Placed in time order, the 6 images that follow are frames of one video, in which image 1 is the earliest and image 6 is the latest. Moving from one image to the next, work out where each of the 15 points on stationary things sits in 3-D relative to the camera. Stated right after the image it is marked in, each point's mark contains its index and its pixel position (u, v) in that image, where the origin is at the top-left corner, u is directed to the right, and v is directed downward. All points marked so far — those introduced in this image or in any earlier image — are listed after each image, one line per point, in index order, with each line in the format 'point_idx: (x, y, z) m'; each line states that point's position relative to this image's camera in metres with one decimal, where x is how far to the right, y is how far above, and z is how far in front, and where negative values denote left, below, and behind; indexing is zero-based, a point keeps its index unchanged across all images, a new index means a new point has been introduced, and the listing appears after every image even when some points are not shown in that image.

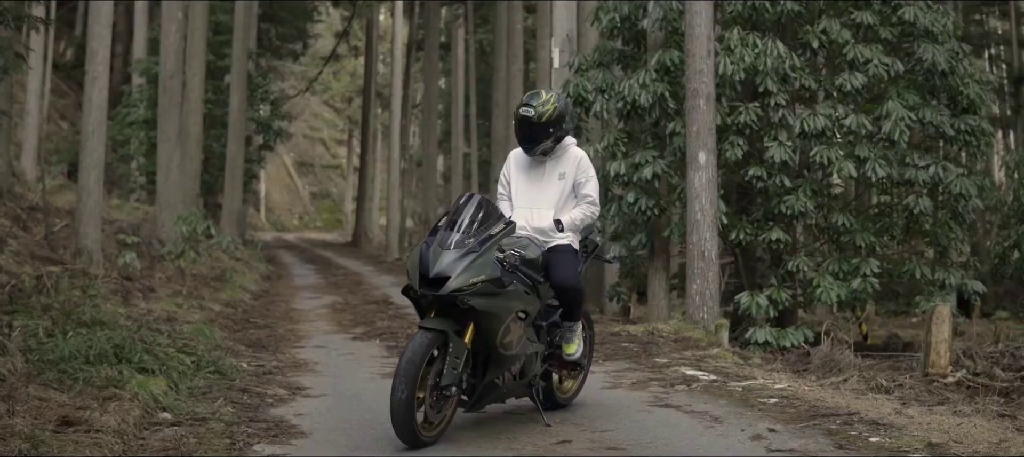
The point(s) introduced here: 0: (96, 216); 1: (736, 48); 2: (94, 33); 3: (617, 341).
0: (-3.2, +0.1, +12.2) m
1: (+1.7, +1.3, +11.7) m
2: (-3.2, +1.5, +12.1) m
3: (+0.7, -0.7, +10.3) m
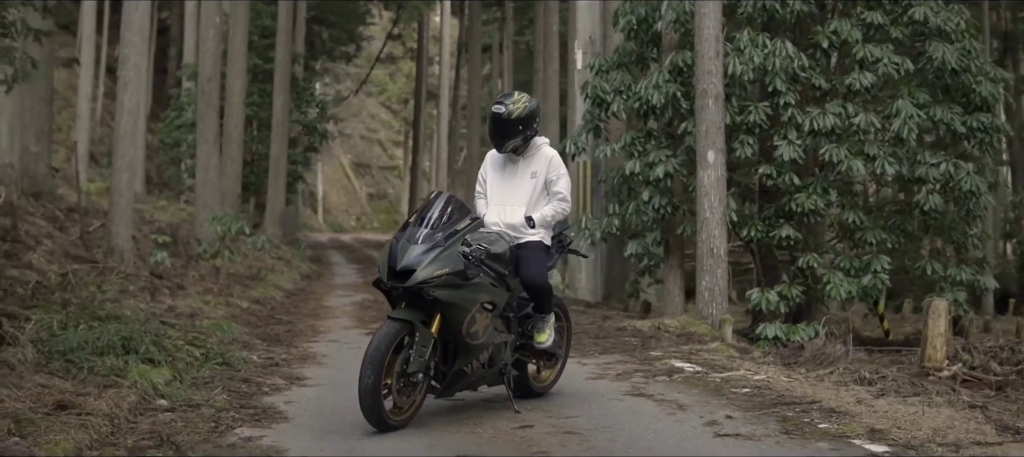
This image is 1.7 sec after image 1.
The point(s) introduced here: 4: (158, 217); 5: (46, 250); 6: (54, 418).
0: (-3.1, +0.1, +12.6) m
1: (+1.8, +1.4, +11.9) m
2: (-3.1, +1.5, +12.5) m
3: (+0.7, -0.7, +10.6) m
4: (-4.2, +0.1, +18.5) m
5: (-3.5, -0.2, +11.8) m
6: (-1.8, -0.7, +6.1) m
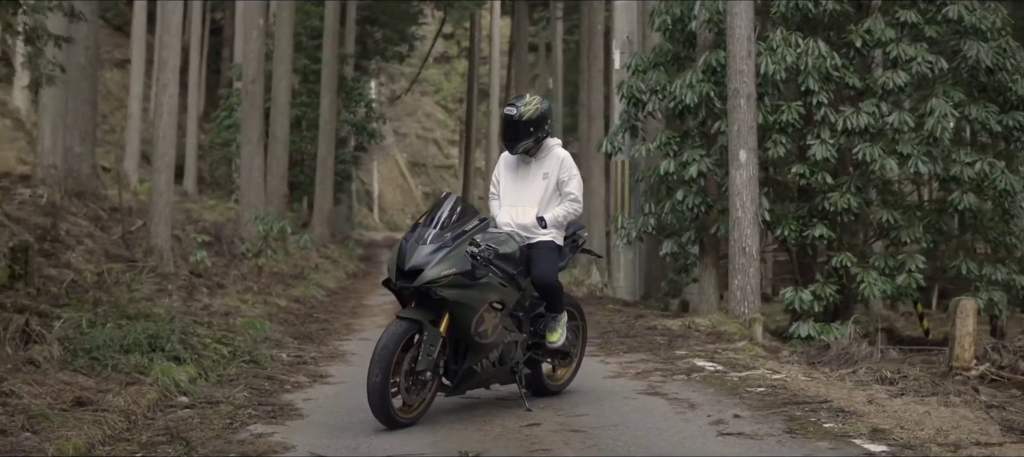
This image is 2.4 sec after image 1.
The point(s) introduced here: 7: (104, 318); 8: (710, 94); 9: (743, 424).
0: (-2.8, +0.1, +12.8) m
1: (+2.0, +1.4, +11.9) m
2: (-2.8, +1.5, +12.7) m
3: (+0.9, -0.7, +10.6) m
4: (-3.7, +0.1, +18.7) m
5: (-3.2, -0.2, +12.0) m
6: (-1.8, -0.7, +6.2) m
7: (-2.3, -0.5, +8.7) m
8: (+1.6, +1.1, +12.4) m
9: (+0.9, -0.8, +6.3) m
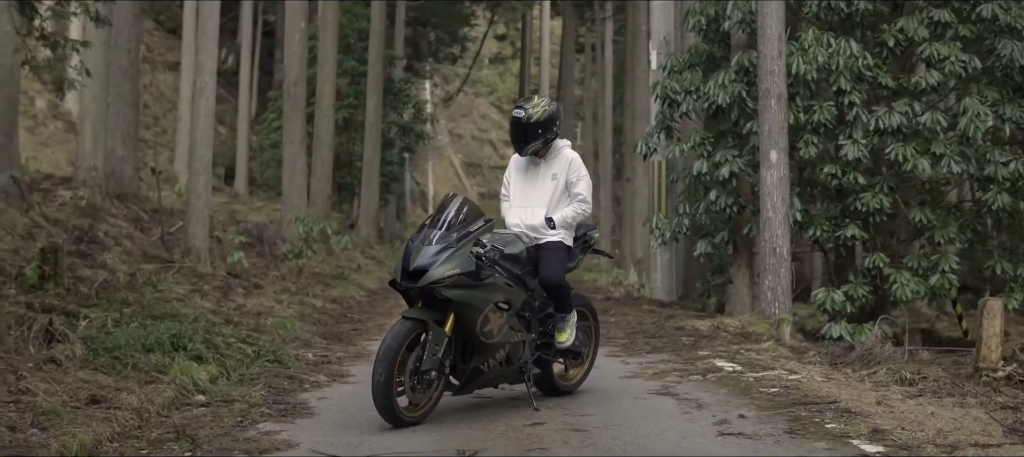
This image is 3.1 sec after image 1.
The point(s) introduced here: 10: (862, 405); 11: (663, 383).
0: (-2.5, +0.1, +13.0) m
1: (+2.3, +1.4, +11.9) m
2: (-2.6, +1.5, +12.9) m
3: (+1.1, -0.7, +10.6) m
4: (-3.2, +0.1, +18.9) m
5: (-3.0, -0.2, +12.1) m
6: (-1.7, -0.7, +6.4) m
7: (-2.2, -0.5, +8.9) m
8: (+1.8, +1.1, +12.4) m
9: (+0.9, -0.8, +6.3) m
10: (+1.5, -0.8, +6.9) m
11: (+0.8, -0.8, +7.9) m
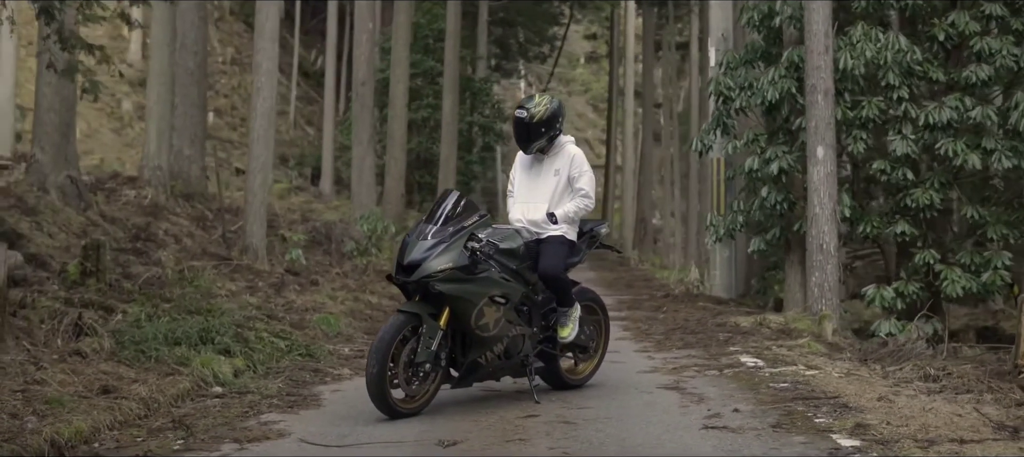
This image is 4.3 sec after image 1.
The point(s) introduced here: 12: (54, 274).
0: (-2.1, +0.1, +13.2) m
1: (+2.6, +1.4, +11.8) m
2: (-2.1, +1.5, +13.1) m
3: (+1.4, -0.7, +10.6) m
4: (-2.3, +0.1, +19.2) m
5: (-2.6, -0.2, +12.4) m
6: (-1.8, -0.7, +6.6) m
7: (-2.0, -0.5, +9.1) m
8: (+2.2, +1.1, +12.3) m
9: (+0.9, -0.8, +6.4) m
10: (+1.5, -0.7, +6.8) m
11: (+0.8, -0.8, +8.0) m
12: (-2.8, -0.3, +9.7) m
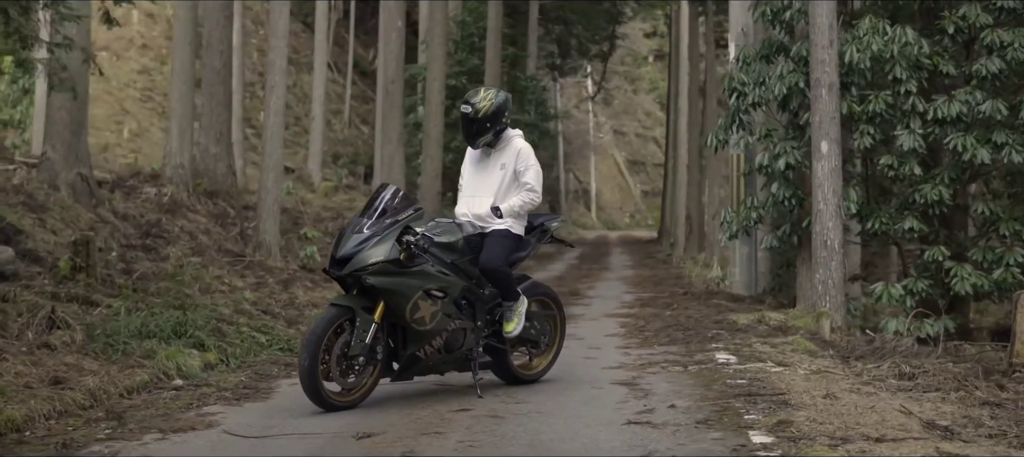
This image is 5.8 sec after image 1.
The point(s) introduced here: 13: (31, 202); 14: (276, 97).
0: (-2.0, +0.1, +13.3) m
1: (+2.6, +1.4, +11.7) m
2: (-2.0, +1.6, +13.2) m
3: (+1.3, -0.7, +10.5) m
4: (-1.9, +0.2, +19.3) m
5: (-2.6, -0.1, +12.6) m
6: (-2.0, -0.7, +6.7) m
7: (-2.1, -0.5, +9.2) m
8: (+2.3, +1.1, +12.2) m
9: (+0.6, -0.7, +6.3) m
10: (+1.3, -0.7, +6.8) m
11: (+0.6, -0.7, +7.9) m
12: (-2.9, -0.3, +9.8) m
13: (-3.5, +0.2, +11.3) m
14: (-2.0, +1.1, +13.3) m
